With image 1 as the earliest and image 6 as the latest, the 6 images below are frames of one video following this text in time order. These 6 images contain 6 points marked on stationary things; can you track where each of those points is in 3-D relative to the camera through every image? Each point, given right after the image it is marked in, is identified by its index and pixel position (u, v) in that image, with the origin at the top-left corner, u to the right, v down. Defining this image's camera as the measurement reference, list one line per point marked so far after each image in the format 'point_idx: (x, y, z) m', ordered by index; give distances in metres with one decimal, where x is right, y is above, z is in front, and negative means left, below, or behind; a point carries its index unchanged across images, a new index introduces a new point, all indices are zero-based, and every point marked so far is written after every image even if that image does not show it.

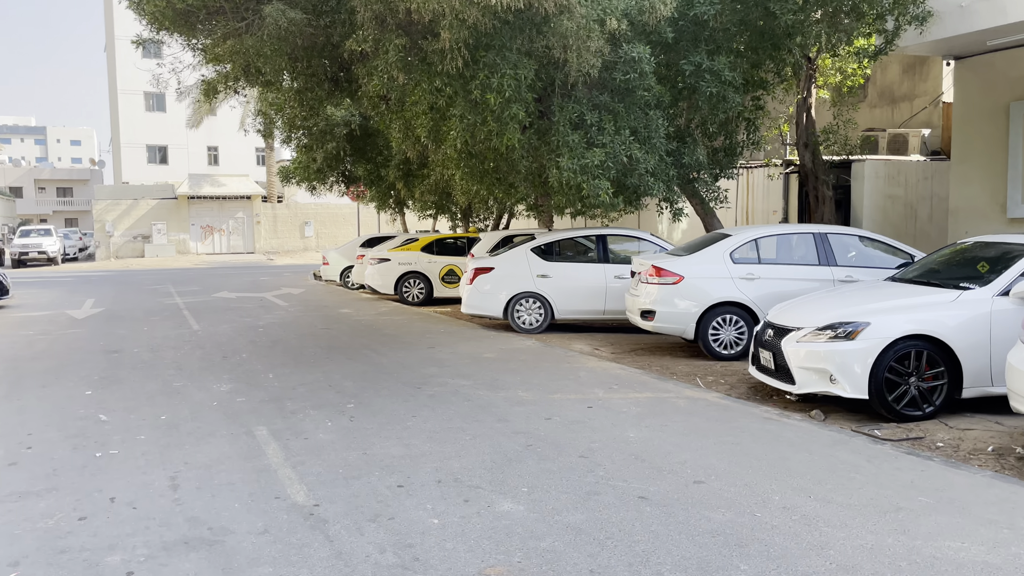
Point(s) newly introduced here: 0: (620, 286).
0: (+1.6, 0.0, +12.2) m
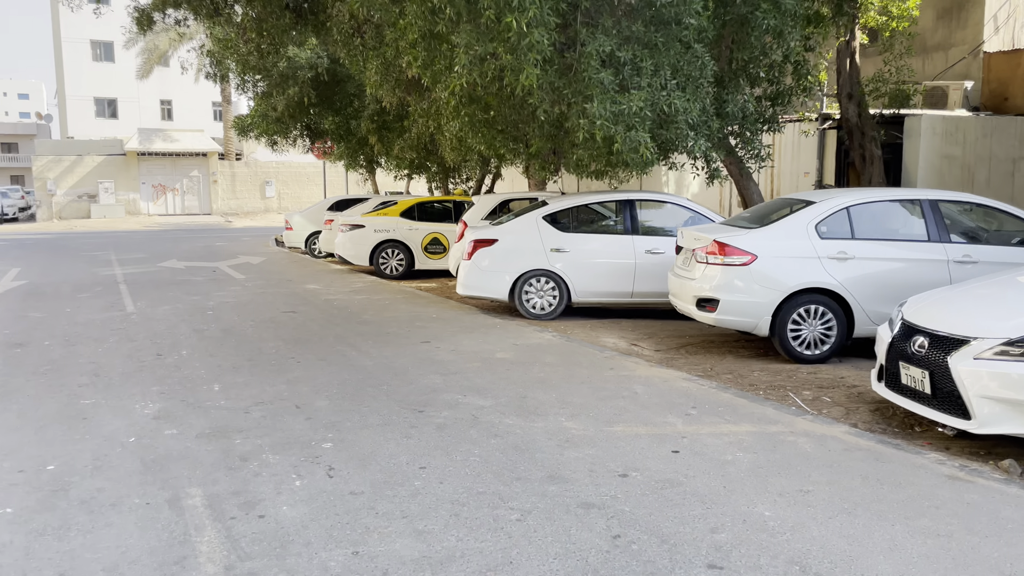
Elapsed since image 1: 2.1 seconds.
0: (+1.7, +0.3, +10.0) m
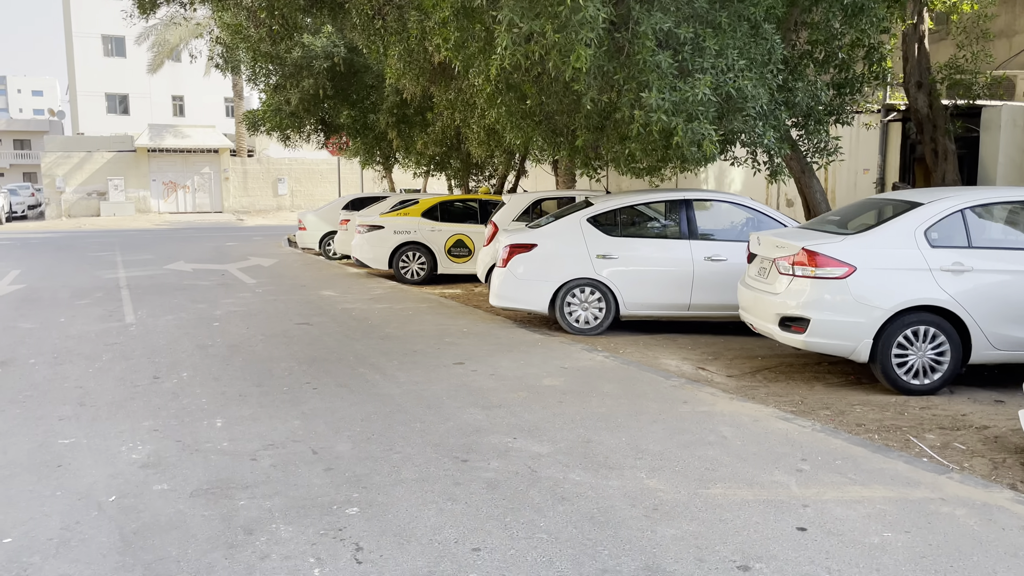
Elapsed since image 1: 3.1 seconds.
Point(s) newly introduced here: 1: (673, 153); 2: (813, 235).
0: (+2.1, +0.2, +8.9) m
1: (+1.7, +1.4, +8.6) m
2: (+2.5, +0.4, +6.8) m
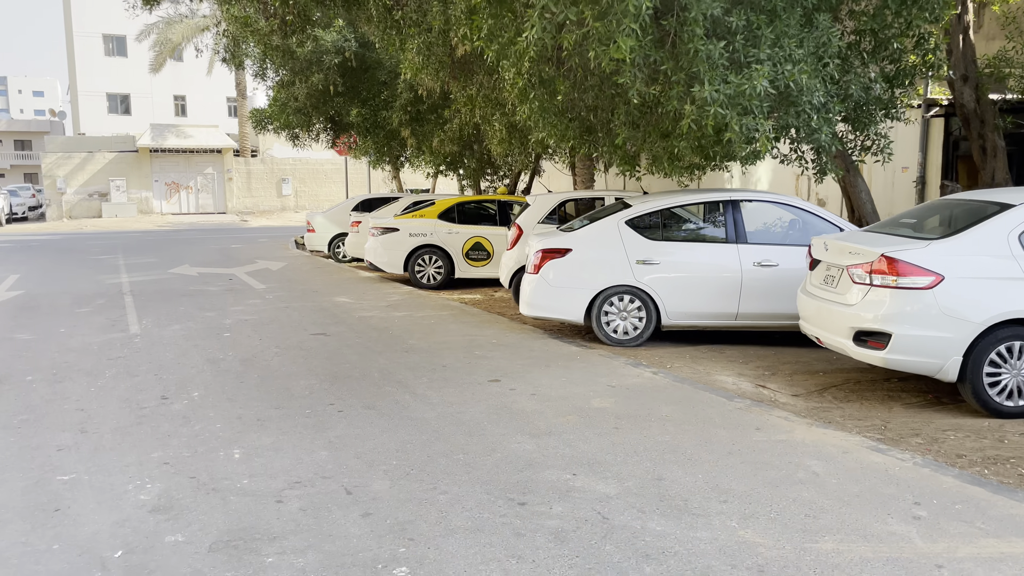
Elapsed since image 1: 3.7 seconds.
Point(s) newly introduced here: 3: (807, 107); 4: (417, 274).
0: (+2.5, +0.1, +8.2) m
1: (+2.0, +1.3, +8.0) m
2: (+2.8, +0.4, +6.2) m
3: (+2.8, +1.7, +7.9) m
4: (-1.6, +0.2, +13.6) m
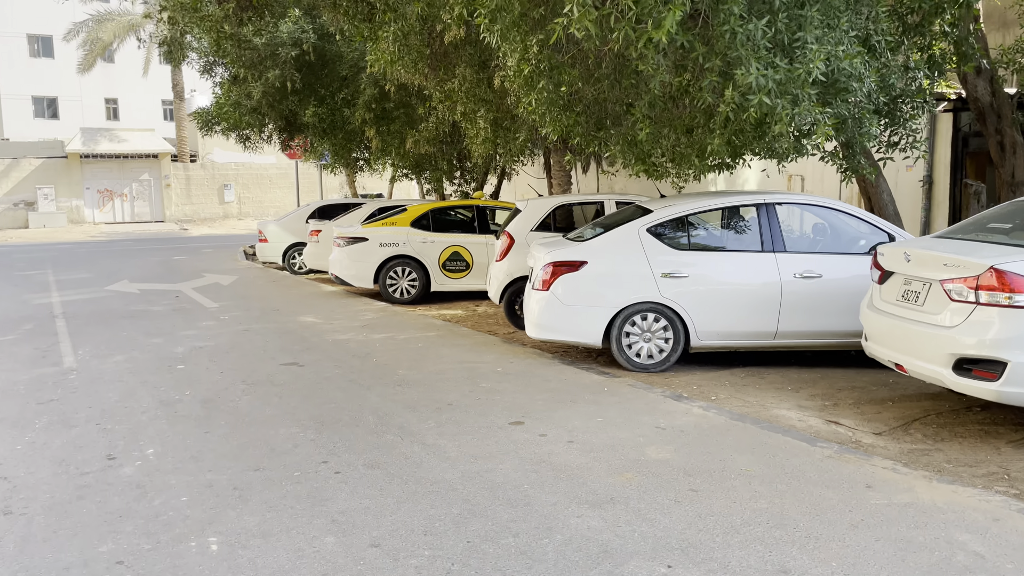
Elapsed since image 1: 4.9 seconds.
0: (+2.6, 0.0, +7.2) m
1: (+2.1, +1.2, +7.0) m
2: (+3.0, +0.2, +5.2) m
3: (+2.8, +1.6, +7.0) m
4: (-1.8, 0.0, +12.4) m
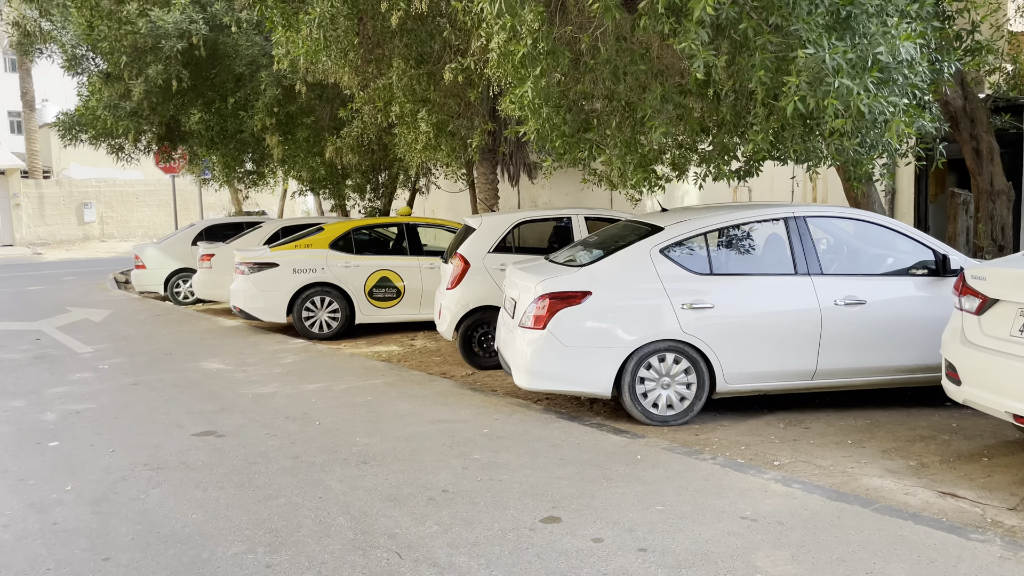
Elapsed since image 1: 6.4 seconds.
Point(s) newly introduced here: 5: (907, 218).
0: (+2.5, -0.2, +6.1) m
1: (+2.0, +1.0, +5.8) m
2: (+3.2, +0.1, +4.2) m
3: (+2.7, +1.4, +5.9) m
4: (-2.6, -0.4, +10.6) m
5: (+5.2, +0.9, +11.0) m
